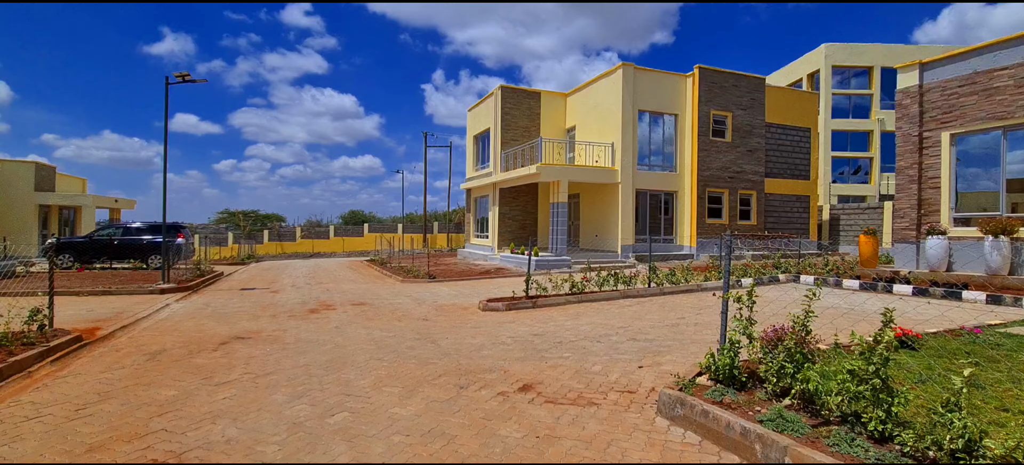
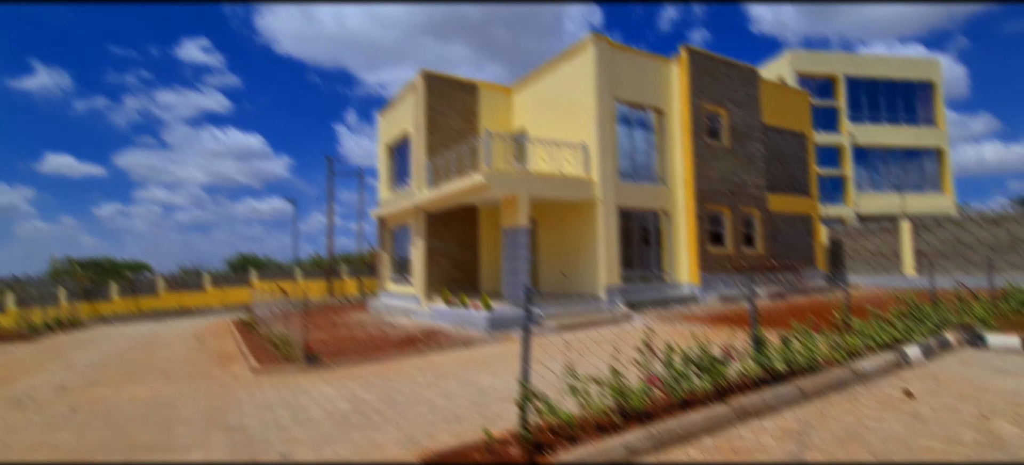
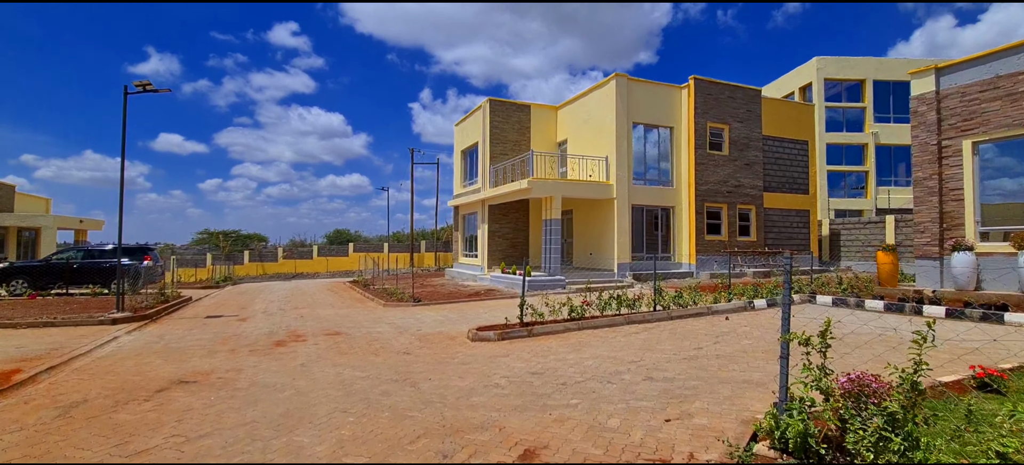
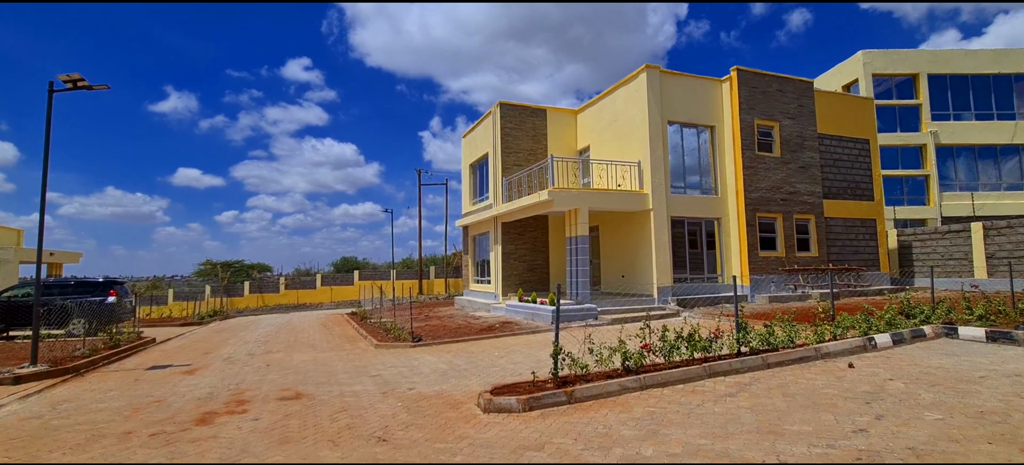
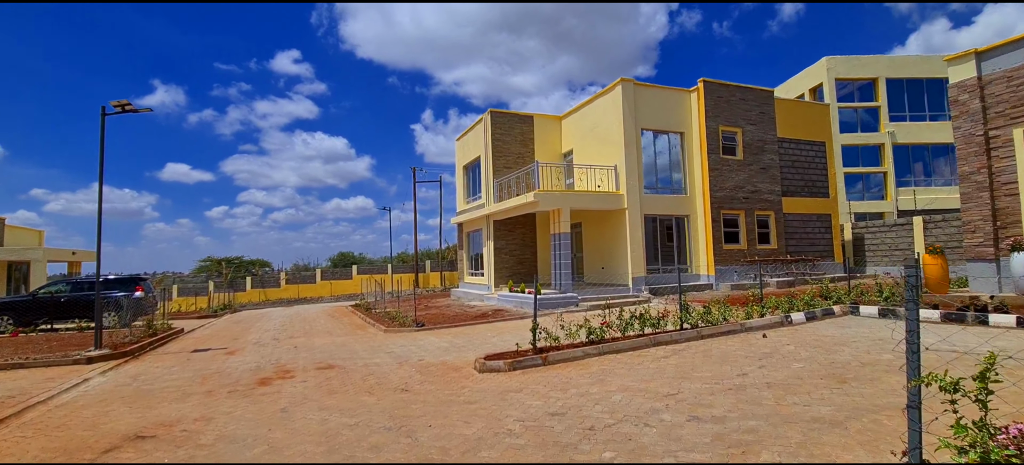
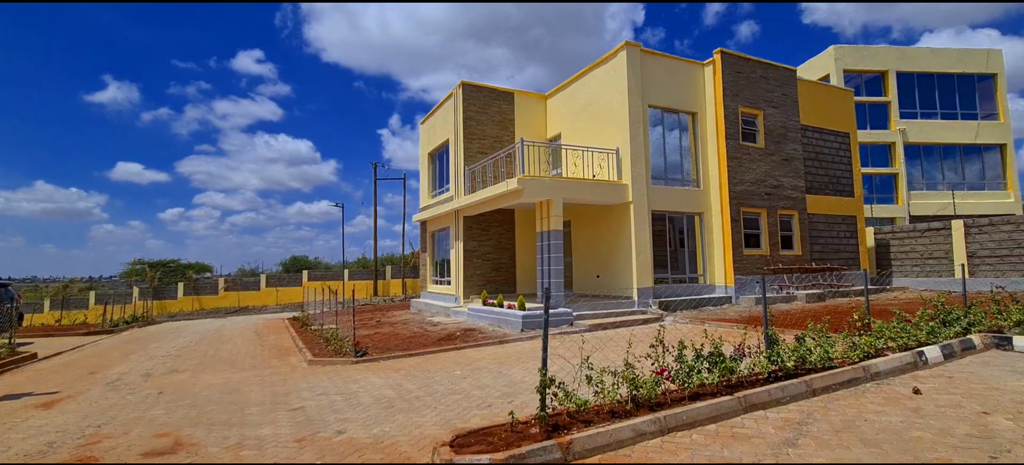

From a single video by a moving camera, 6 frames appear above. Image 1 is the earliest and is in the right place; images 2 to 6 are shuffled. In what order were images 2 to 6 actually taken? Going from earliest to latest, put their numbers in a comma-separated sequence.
3, 5, 4, 6, 2
